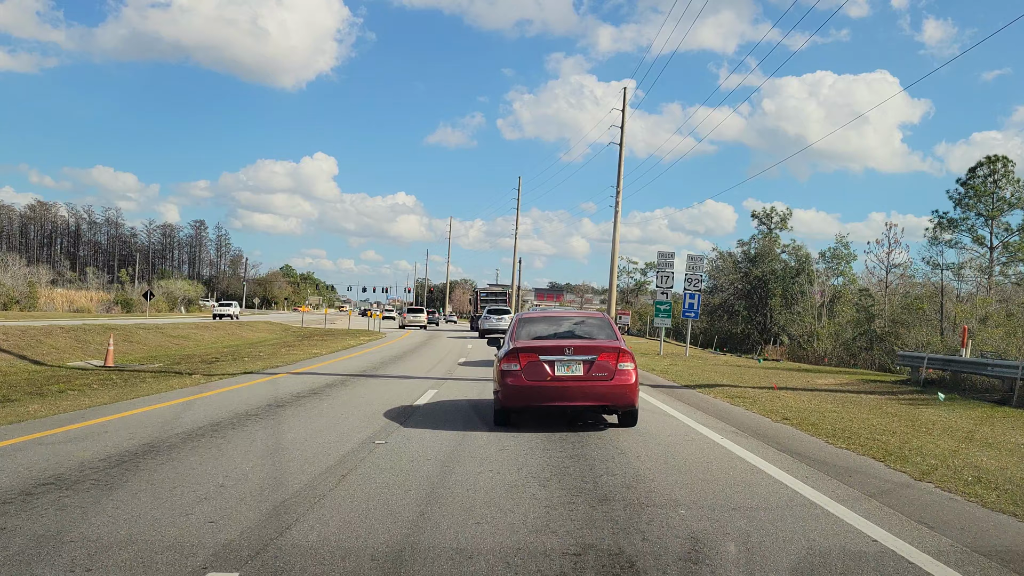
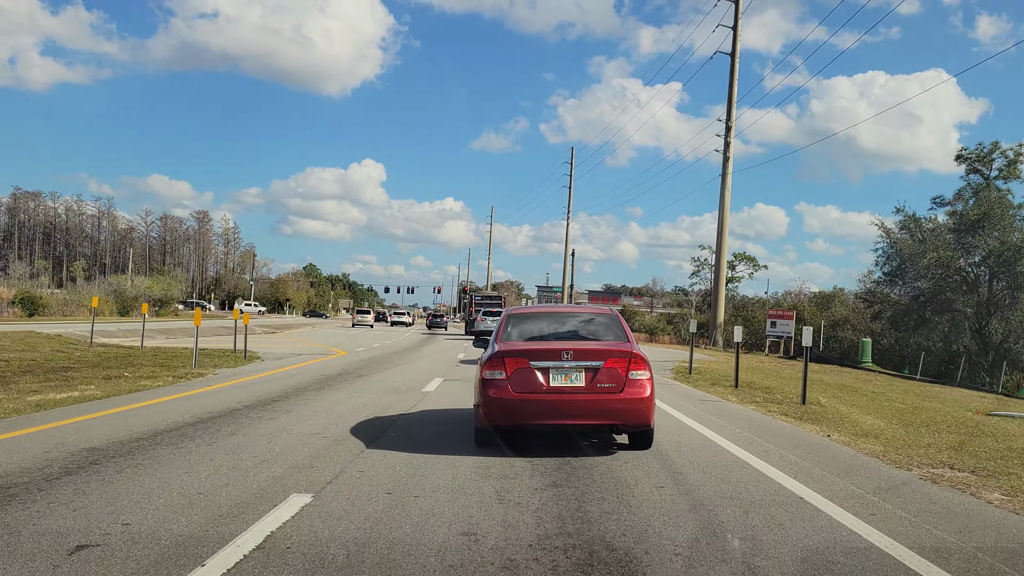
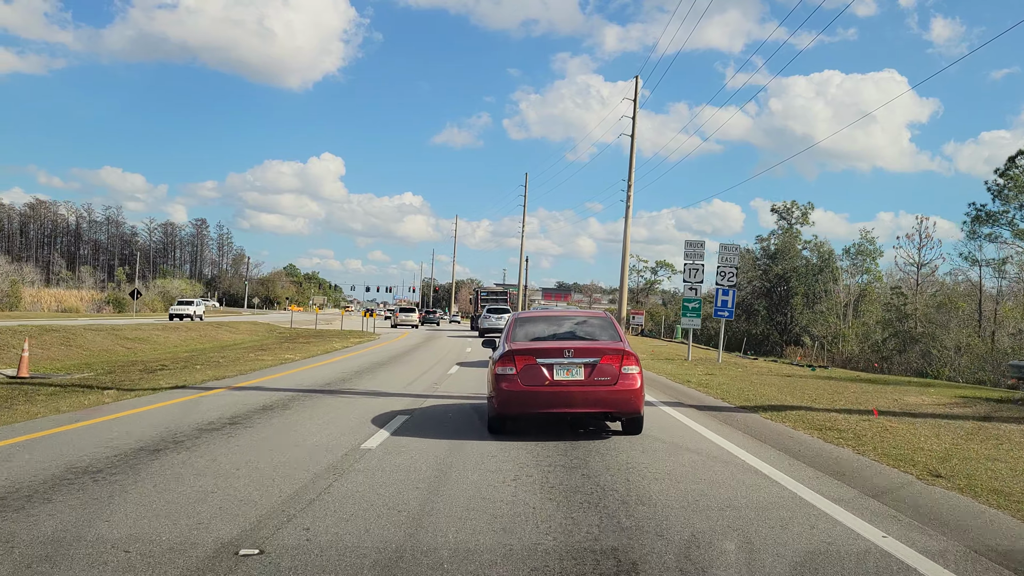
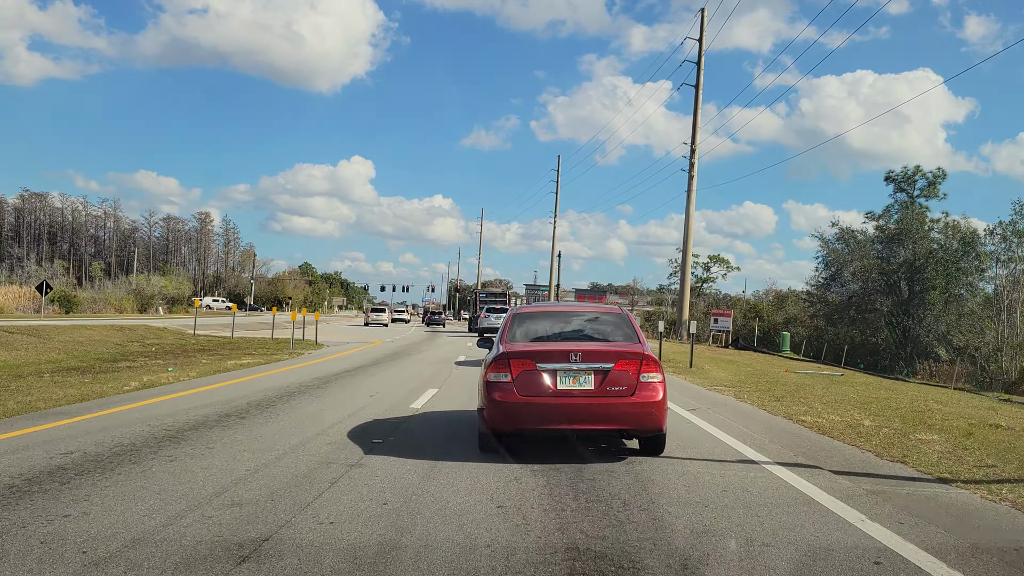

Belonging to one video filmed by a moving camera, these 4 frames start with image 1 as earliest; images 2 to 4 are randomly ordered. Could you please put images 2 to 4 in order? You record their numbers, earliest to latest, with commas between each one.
3, 4, 2
